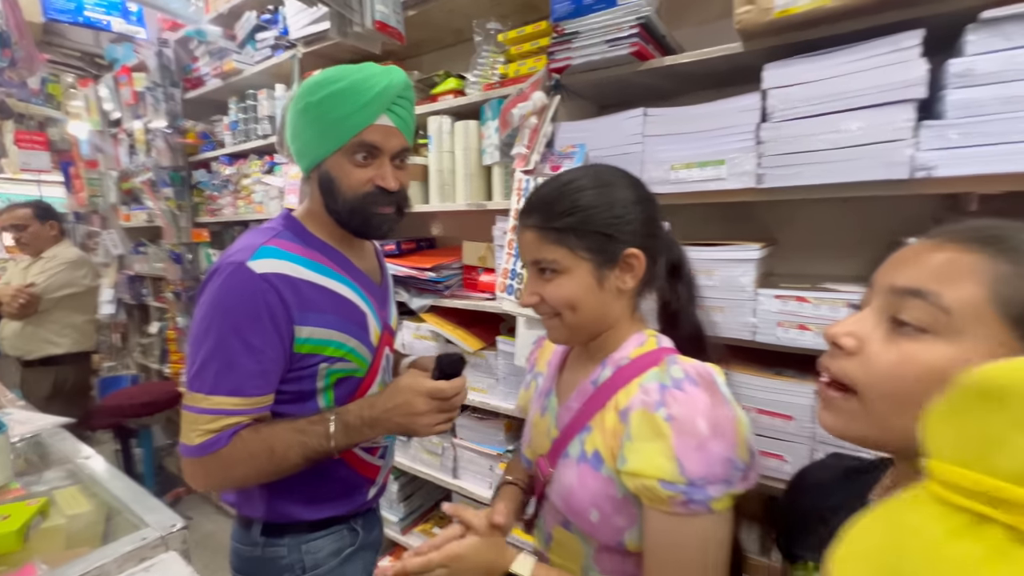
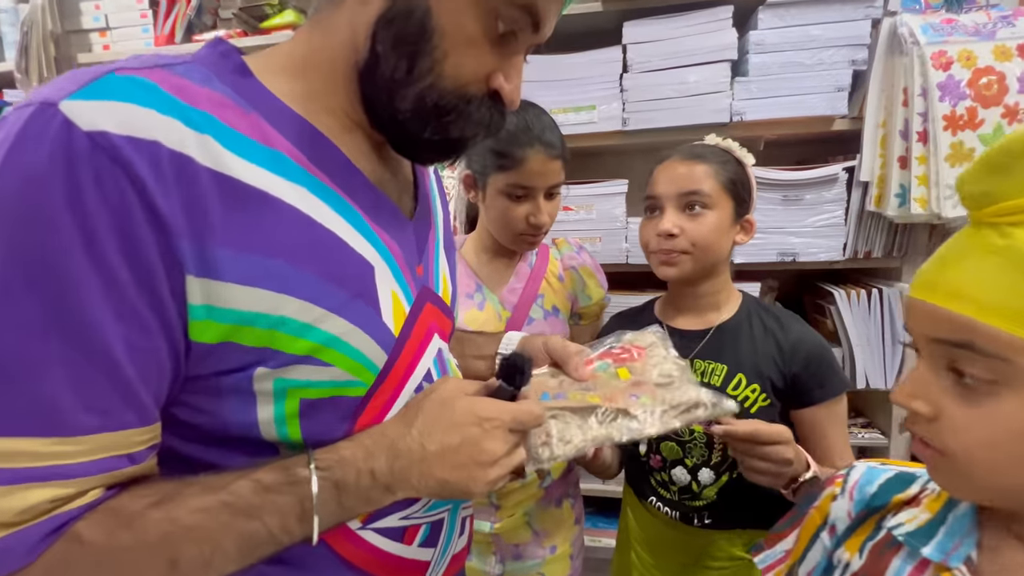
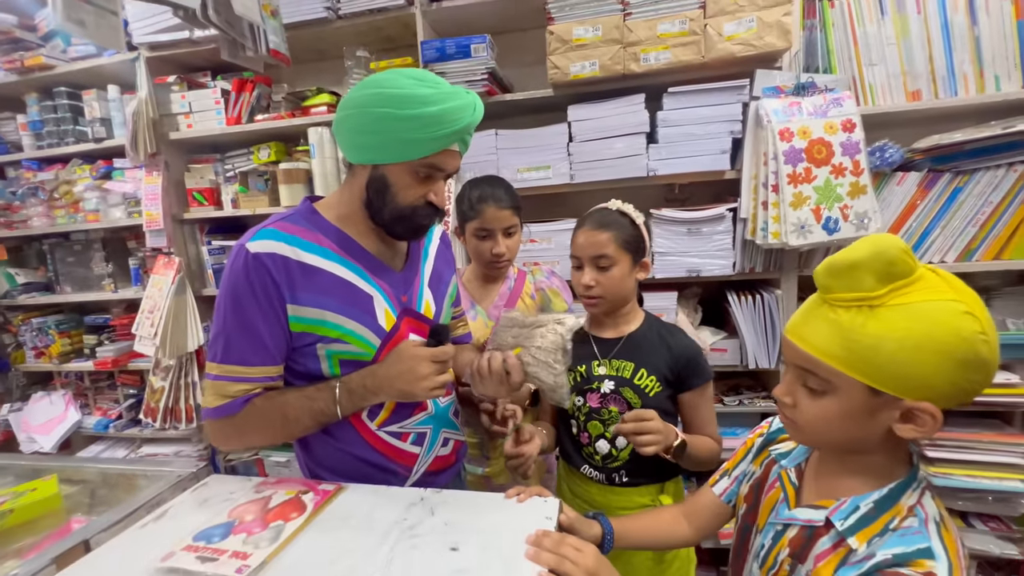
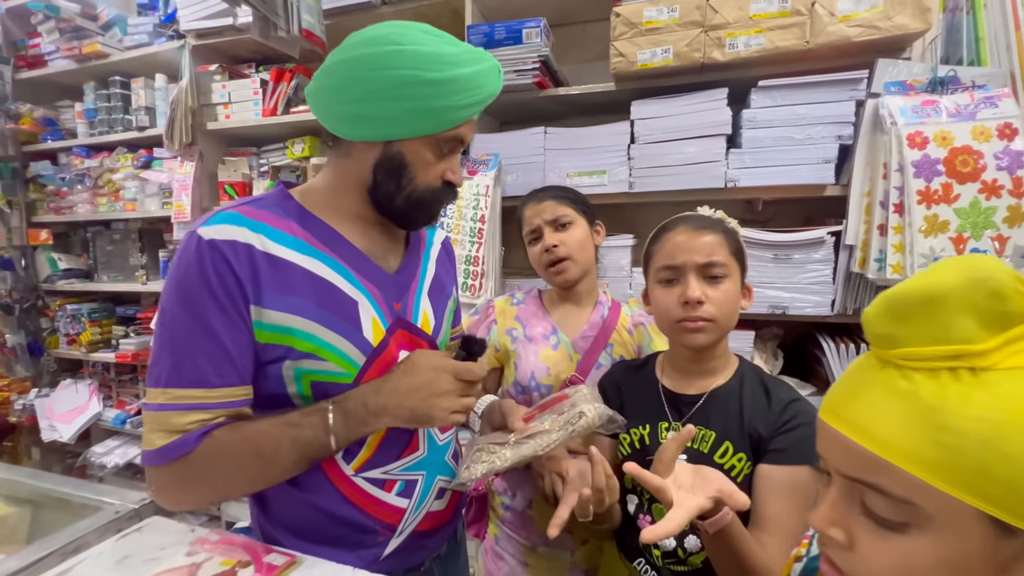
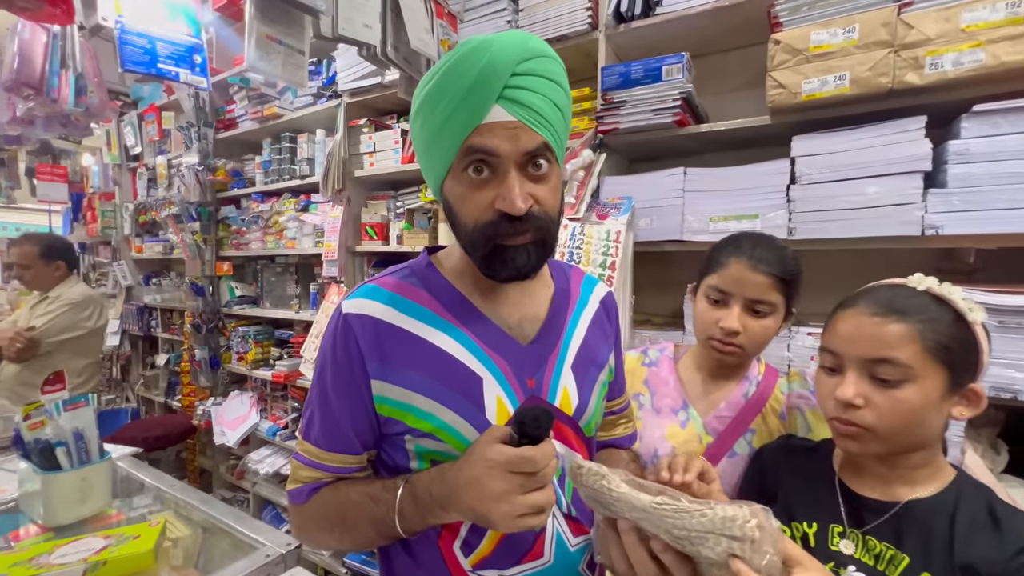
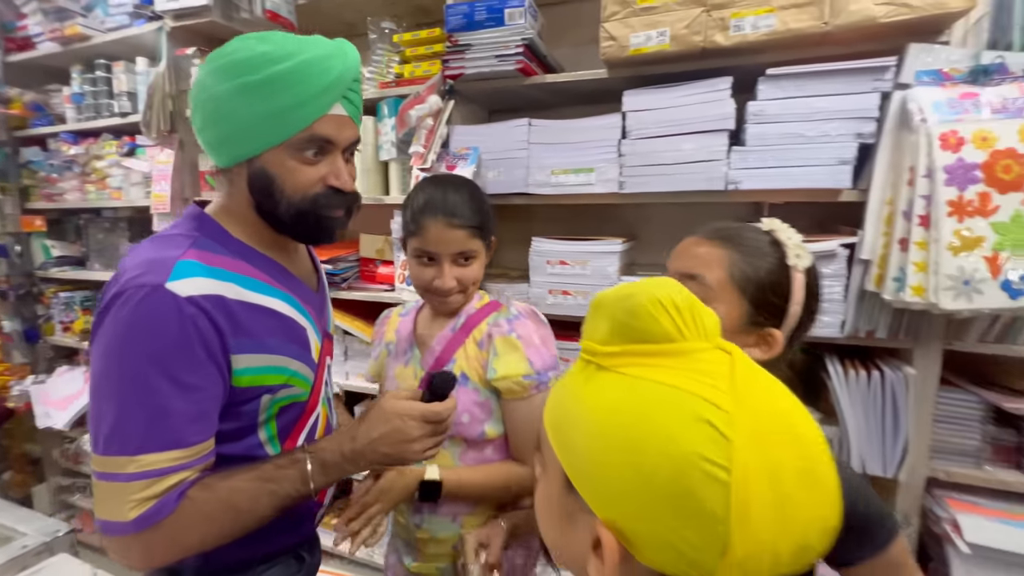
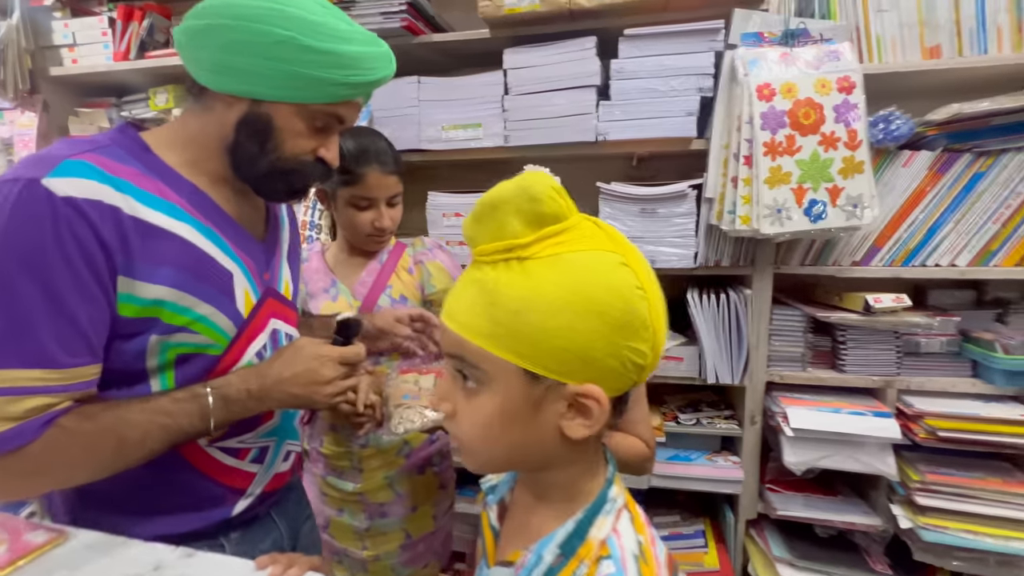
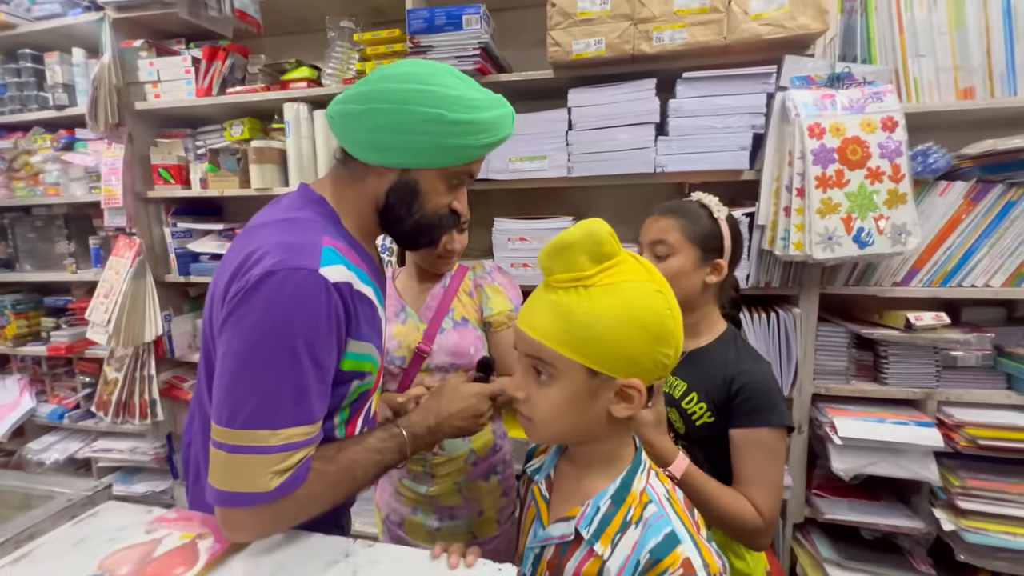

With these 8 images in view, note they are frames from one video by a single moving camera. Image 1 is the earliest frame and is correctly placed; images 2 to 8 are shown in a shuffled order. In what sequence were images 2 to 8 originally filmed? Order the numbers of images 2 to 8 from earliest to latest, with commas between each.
6, 8, 7, 2, 3, 5, 4
